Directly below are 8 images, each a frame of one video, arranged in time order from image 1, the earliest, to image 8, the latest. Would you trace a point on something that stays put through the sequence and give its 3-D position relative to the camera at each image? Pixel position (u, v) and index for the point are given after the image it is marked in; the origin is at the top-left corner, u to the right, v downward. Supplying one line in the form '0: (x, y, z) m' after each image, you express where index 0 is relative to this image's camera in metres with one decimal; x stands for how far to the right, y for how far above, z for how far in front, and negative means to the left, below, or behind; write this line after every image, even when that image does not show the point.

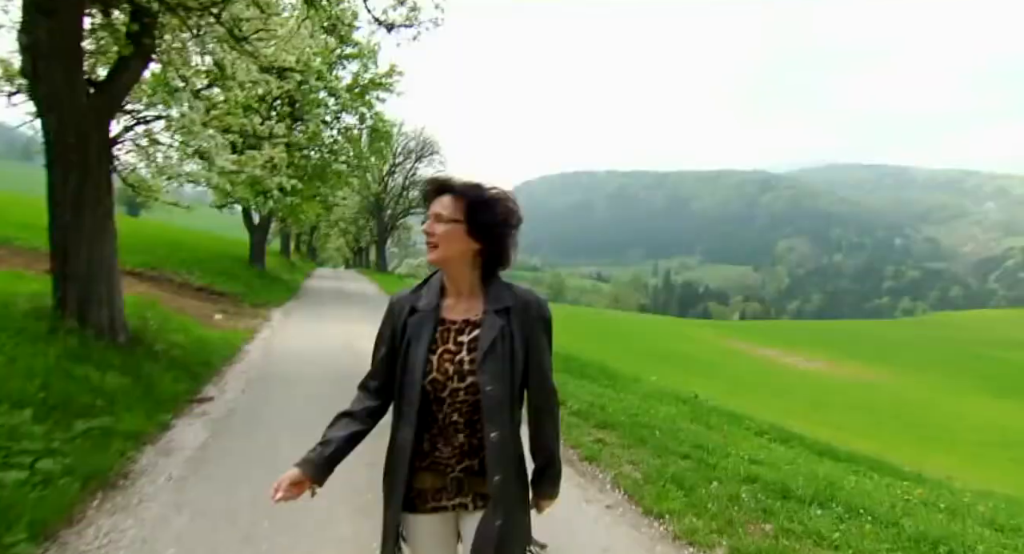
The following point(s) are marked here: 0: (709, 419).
0: (+6.8, -4.9, +16.4) m
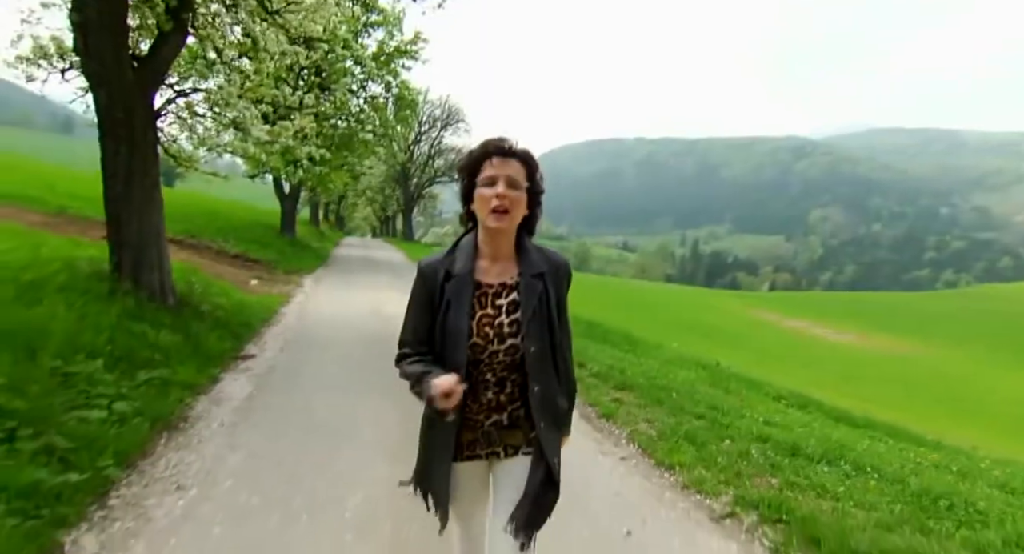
0: (+7.6, -3.8, +16.8) m
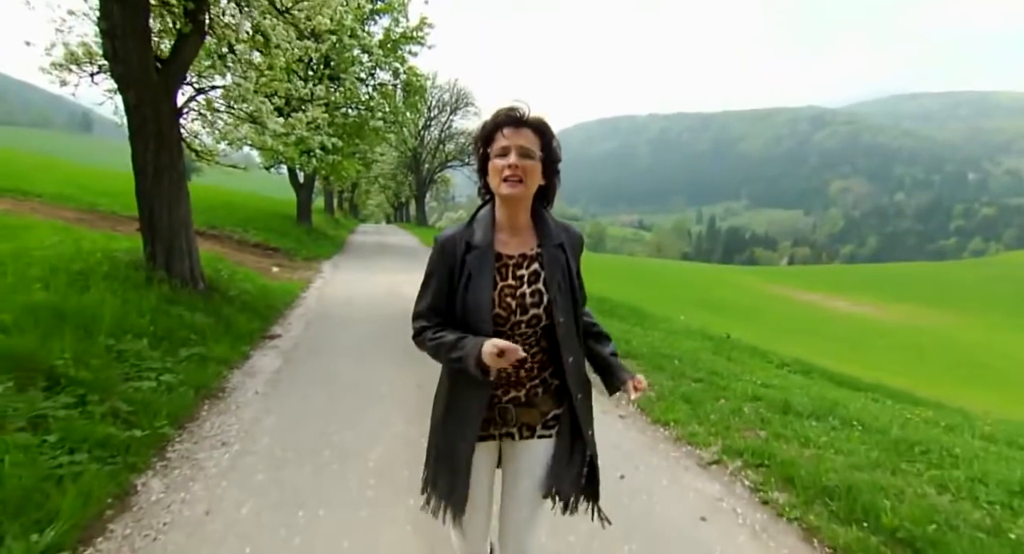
0: (+8.0, -2.7, +17.3) m
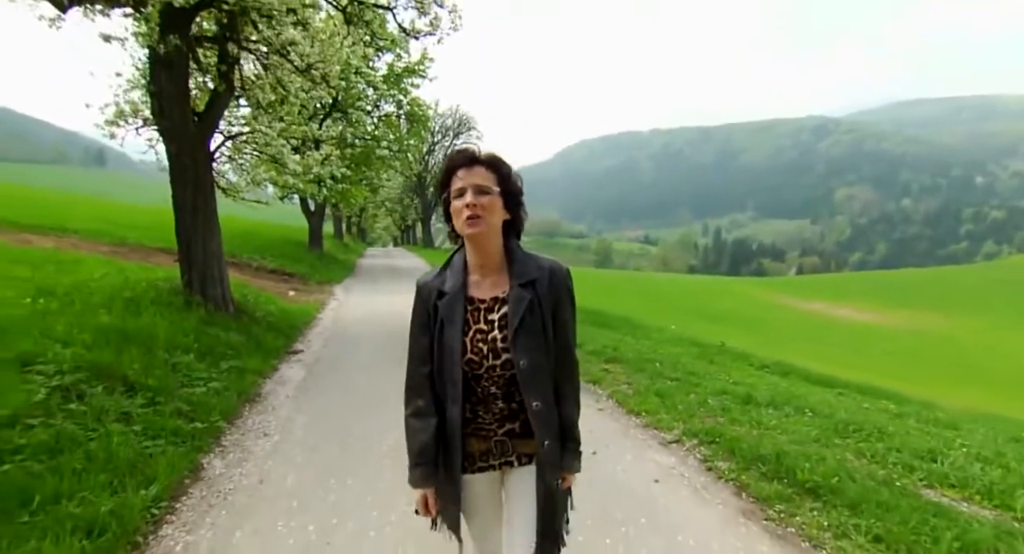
0: (+8.0, -3.1, +18.7) m
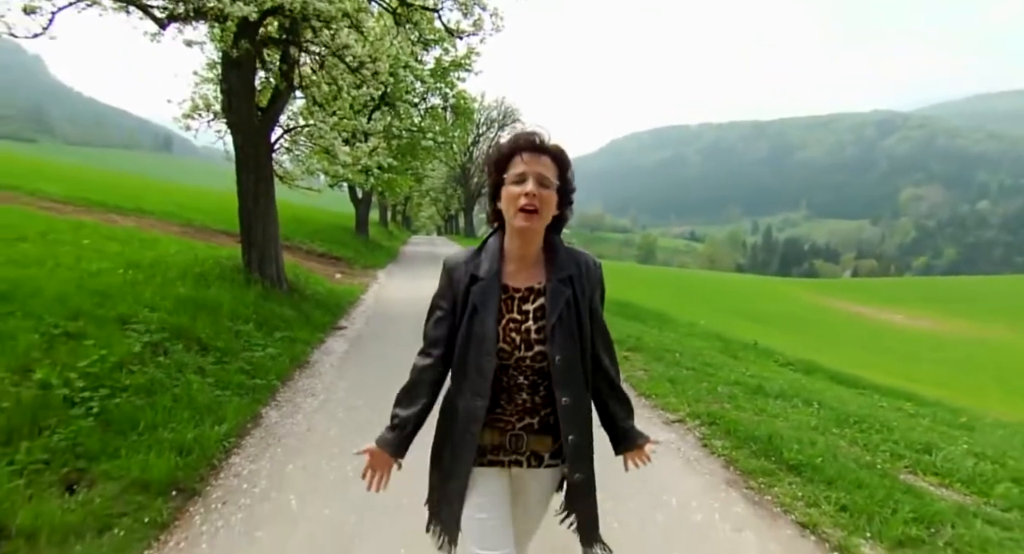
0: (+9.1, -3.0, +19.0) m
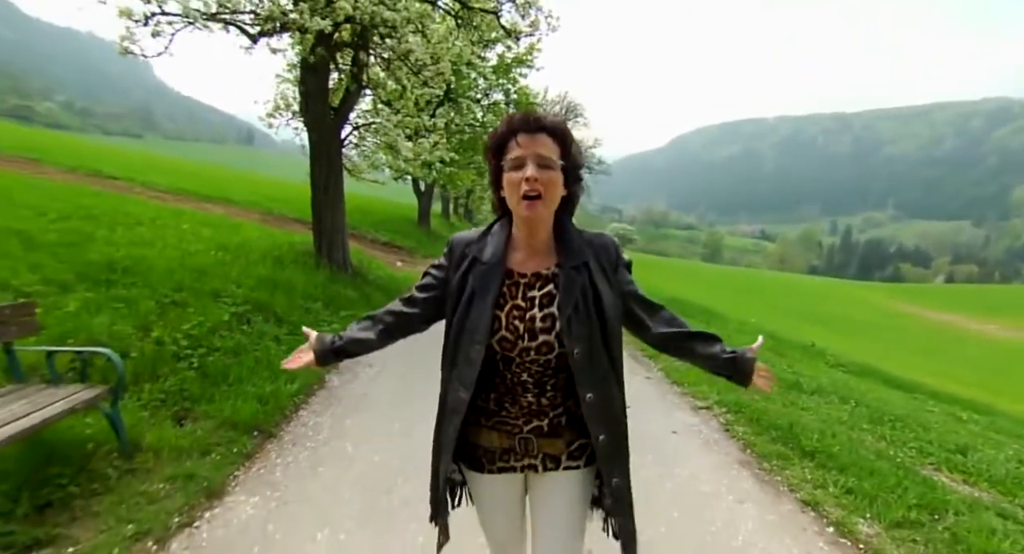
0: (+10.8, -2.9, +18.7) m
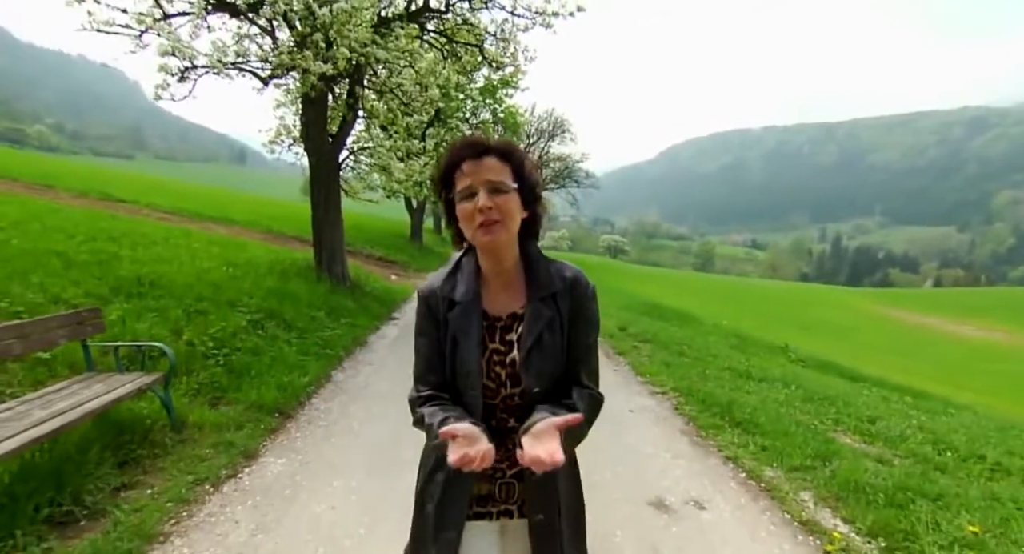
0: (+10.3, -3.1, +20.4) m
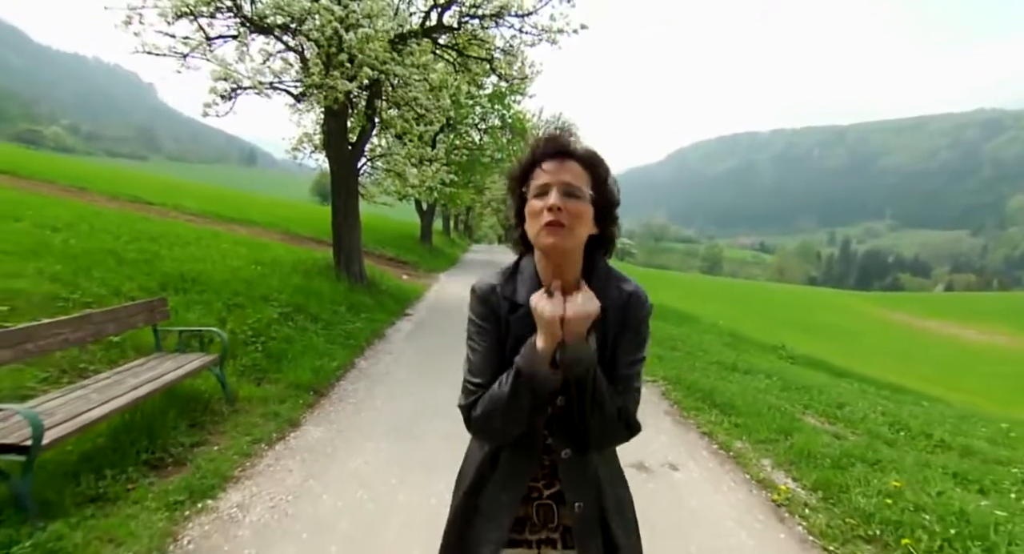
0: (+10.6, -3.2, +21.5) m
